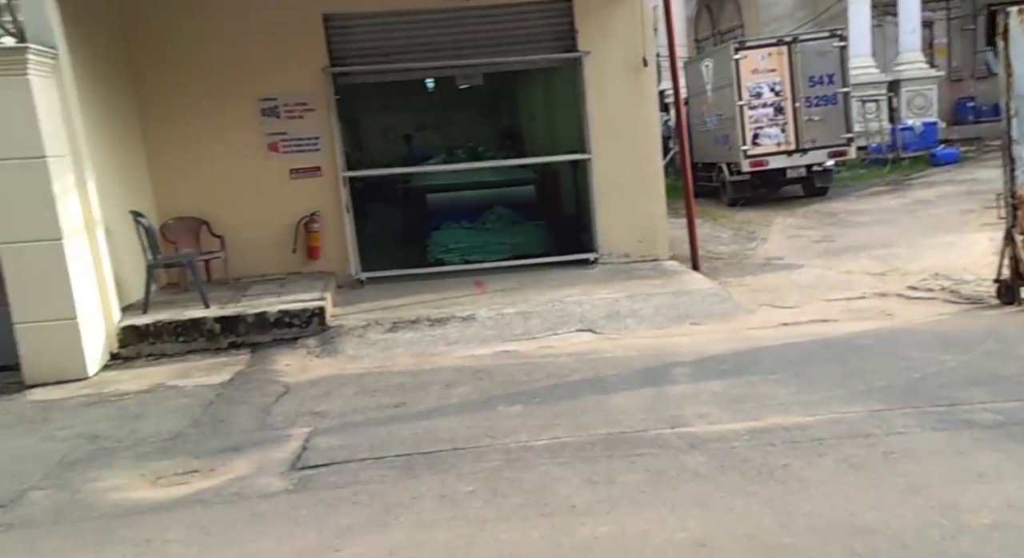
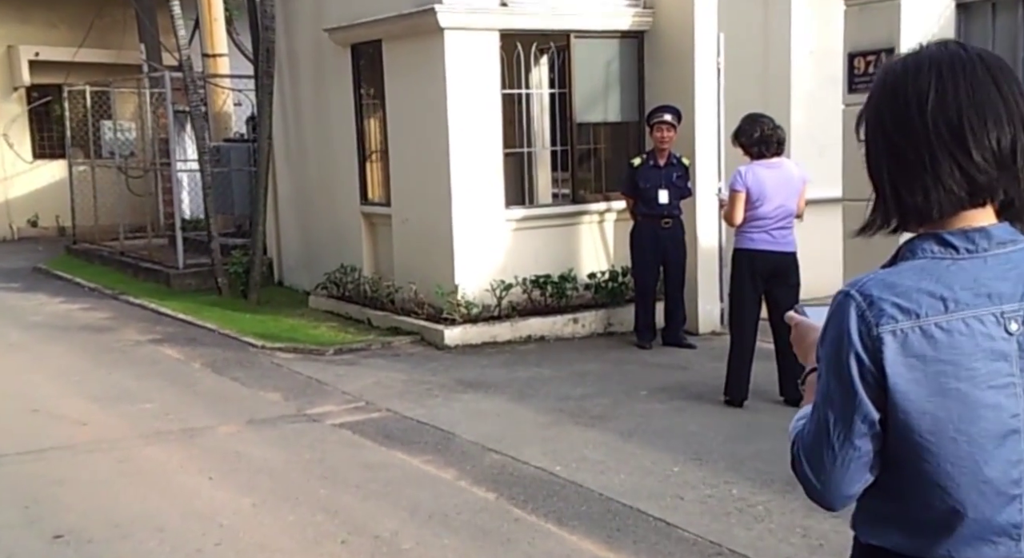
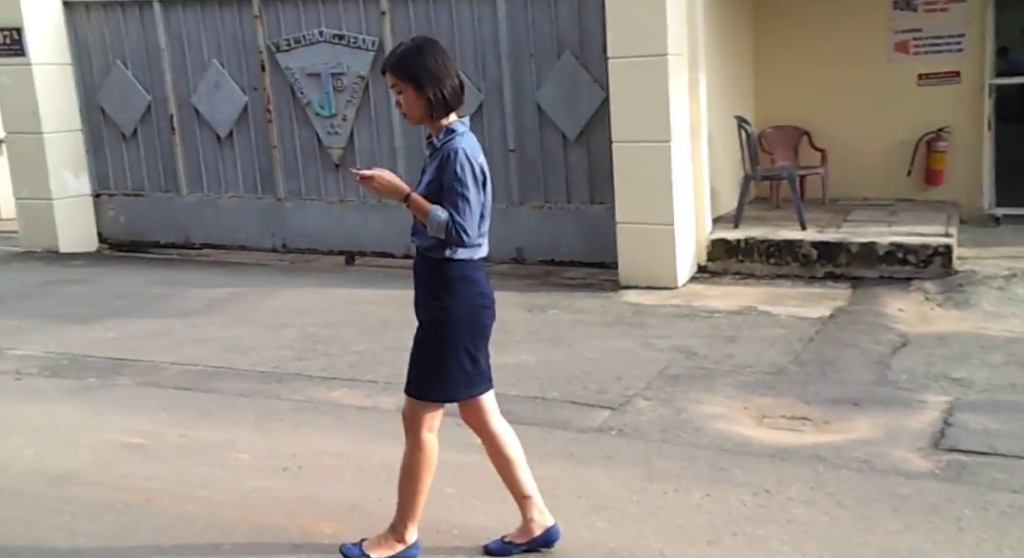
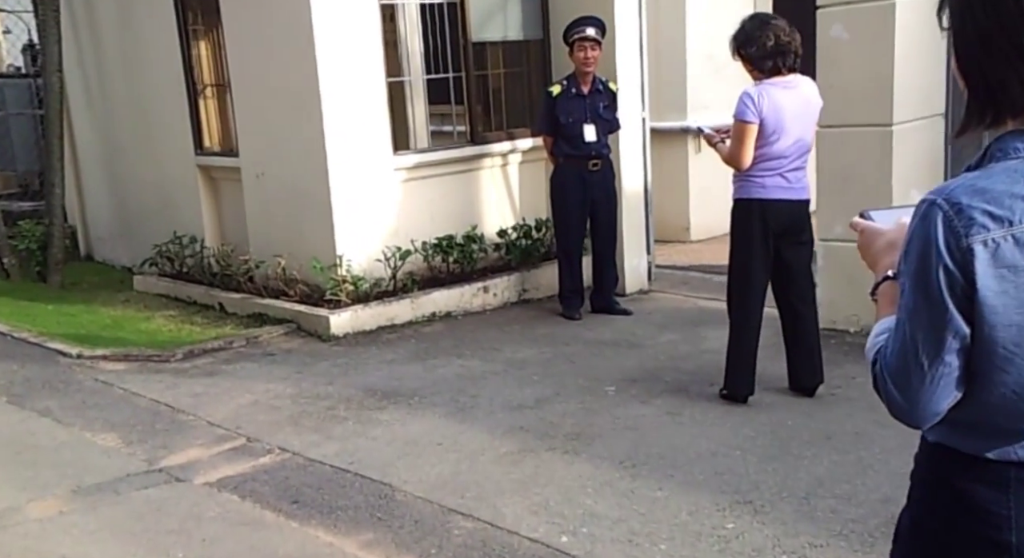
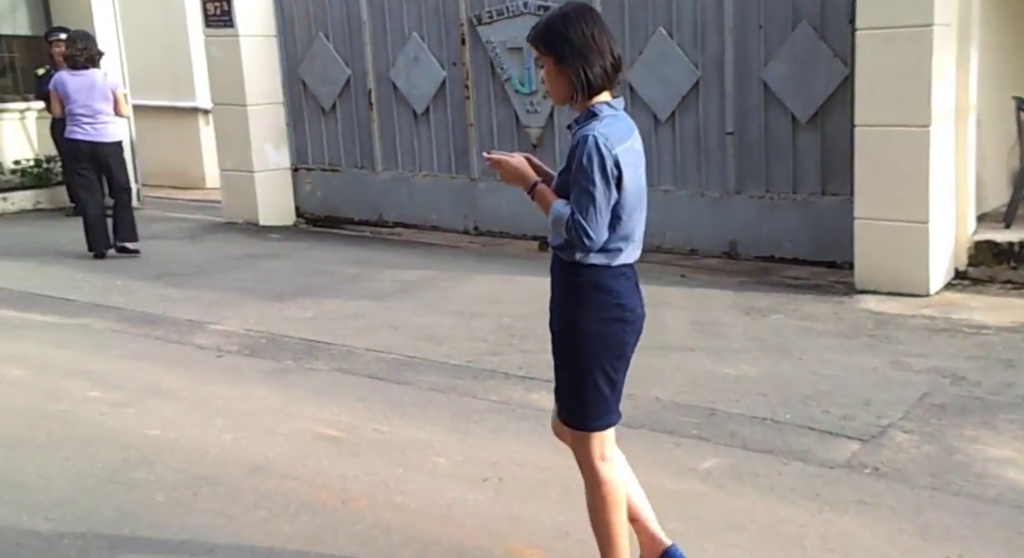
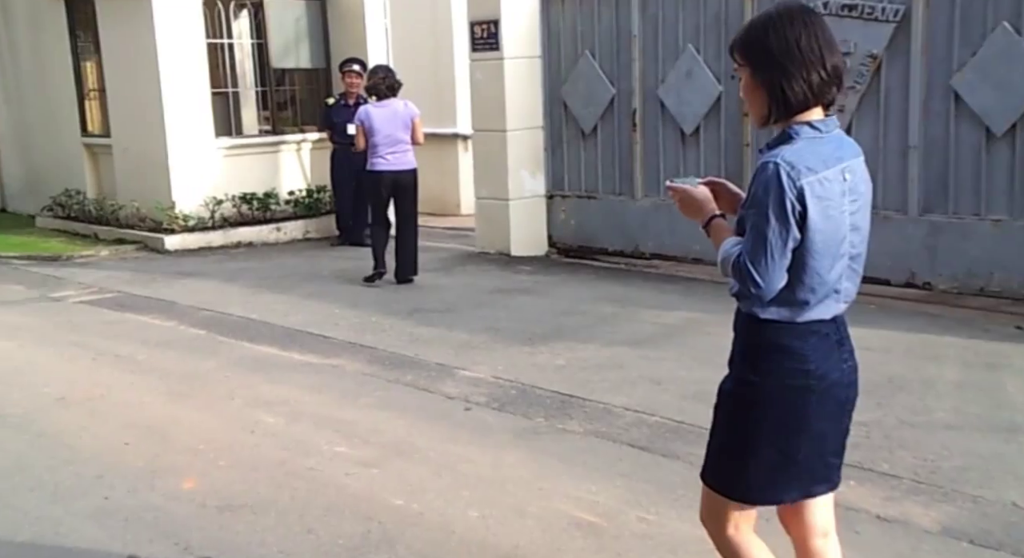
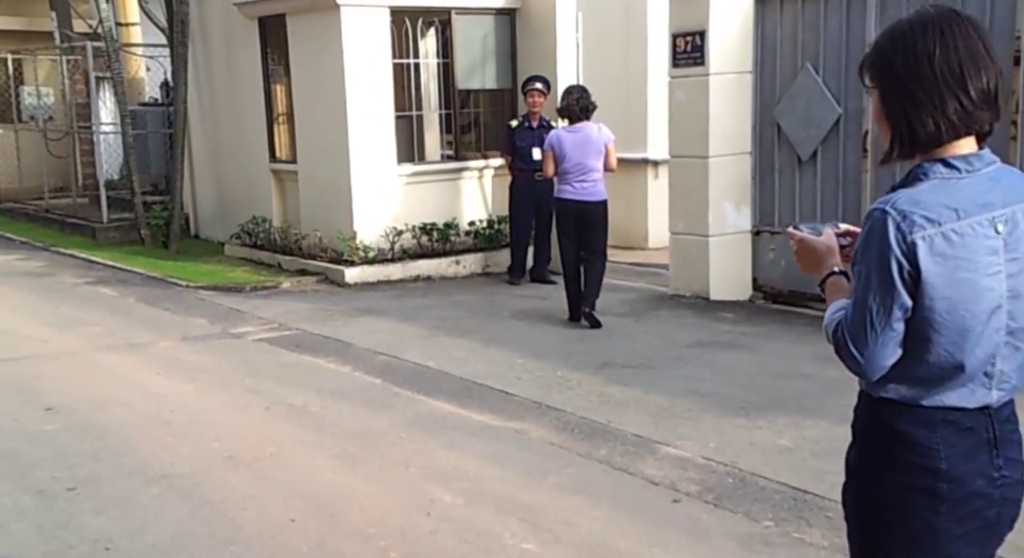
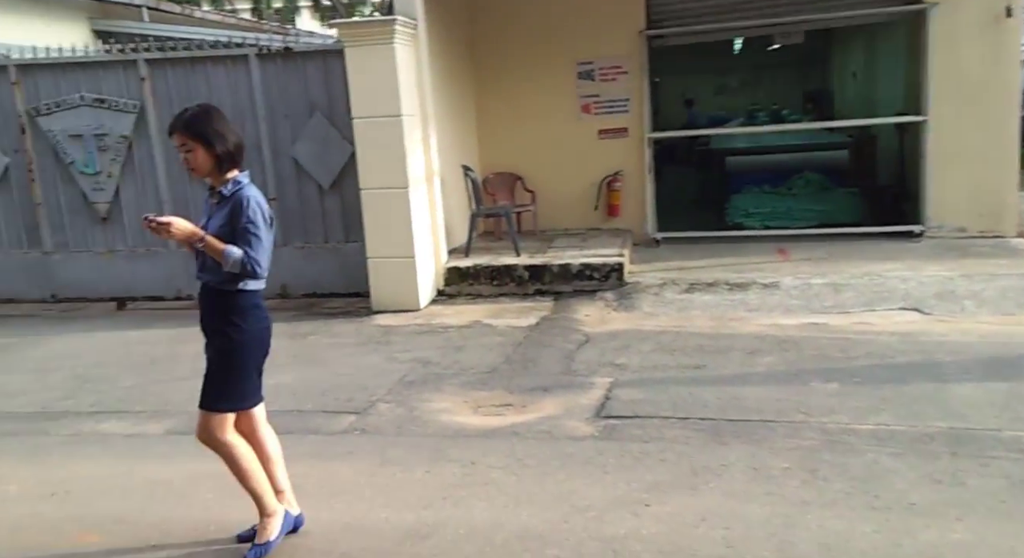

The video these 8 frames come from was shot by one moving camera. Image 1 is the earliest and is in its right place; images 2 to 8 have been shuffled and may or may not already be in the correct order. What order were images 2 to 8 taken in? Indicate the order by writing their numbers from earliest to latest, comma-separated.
8, 3, 5, 6, 7, 2, 4
